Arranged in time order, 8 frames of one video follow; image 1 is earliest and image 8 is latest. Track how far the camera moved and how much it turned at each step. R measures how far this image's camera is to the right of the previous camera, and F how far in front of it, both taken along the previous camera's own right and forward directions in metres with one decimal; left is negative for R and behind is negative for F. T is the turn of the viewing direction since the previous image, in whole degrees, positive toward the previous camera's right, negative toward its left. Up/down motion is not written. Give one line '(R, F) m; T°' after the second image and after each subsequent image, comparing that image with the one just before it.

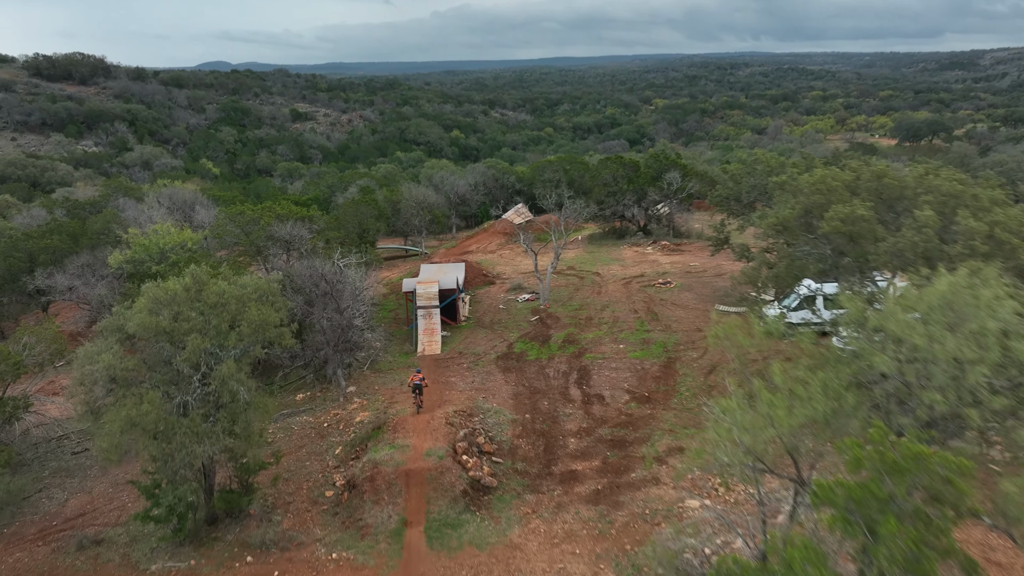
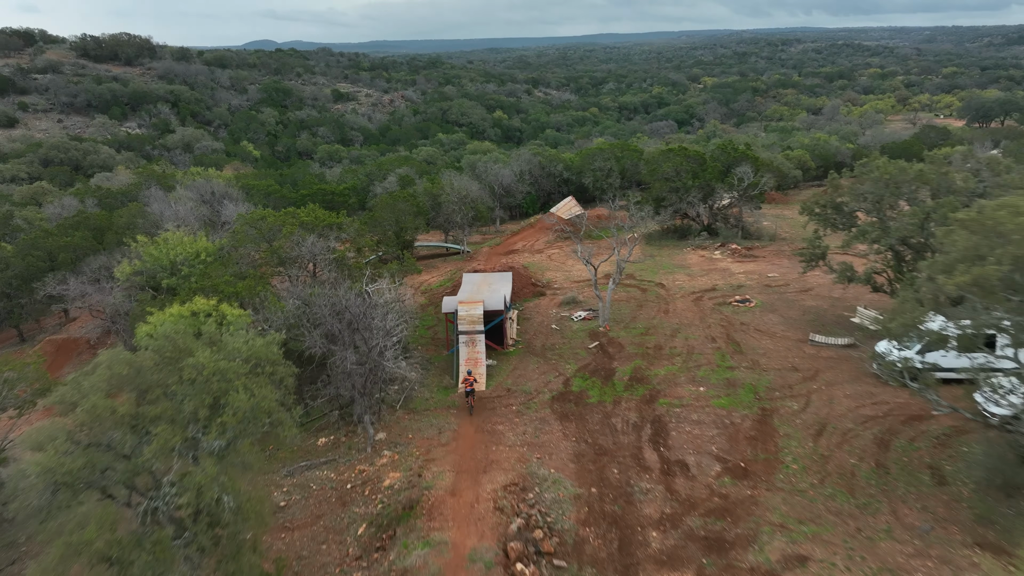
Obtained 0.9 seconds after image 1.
(-0.4, +2.6) m; -3°
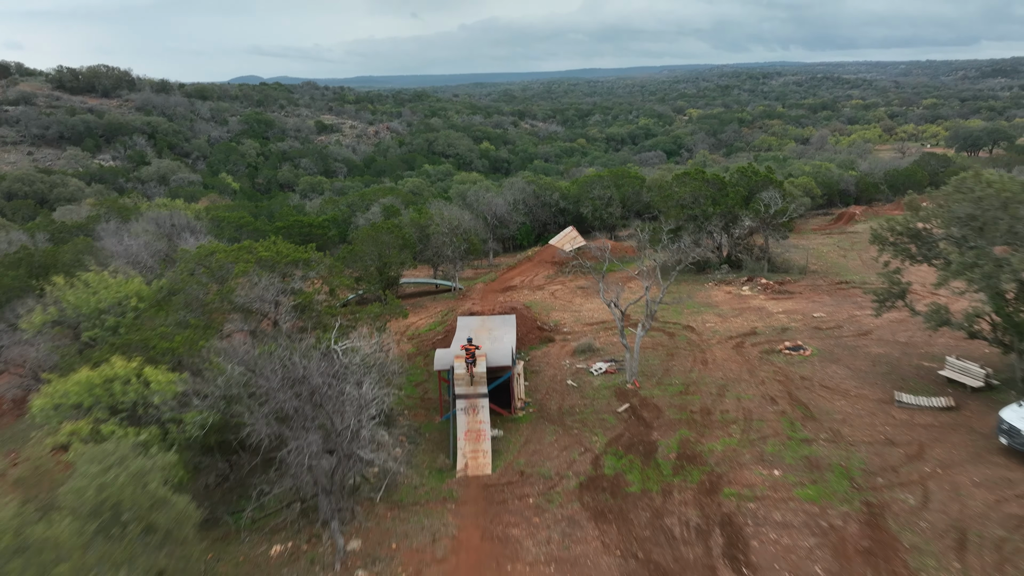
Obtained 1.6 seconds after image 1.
(-0.4, +3.2) m; +1°
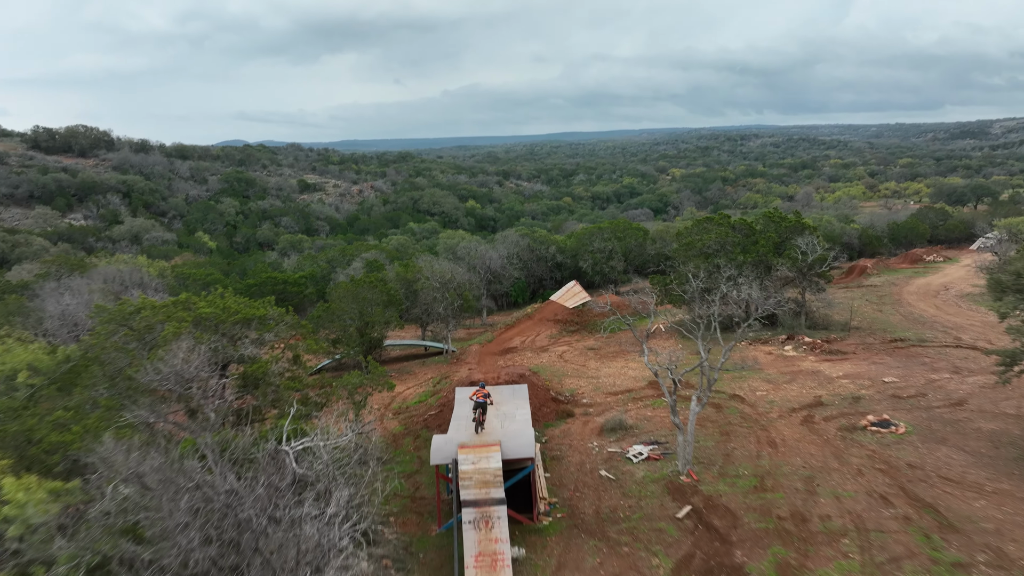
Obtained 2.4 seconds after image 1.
(-0.5, +3.2) m; +1°
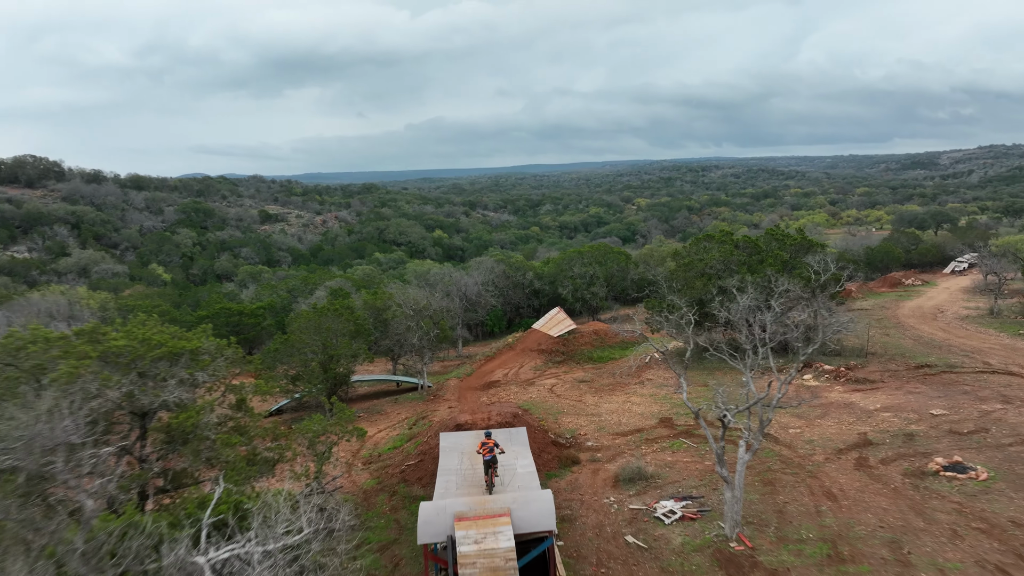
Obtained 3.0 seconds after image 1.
(-0.5, +2.3) m; +3°
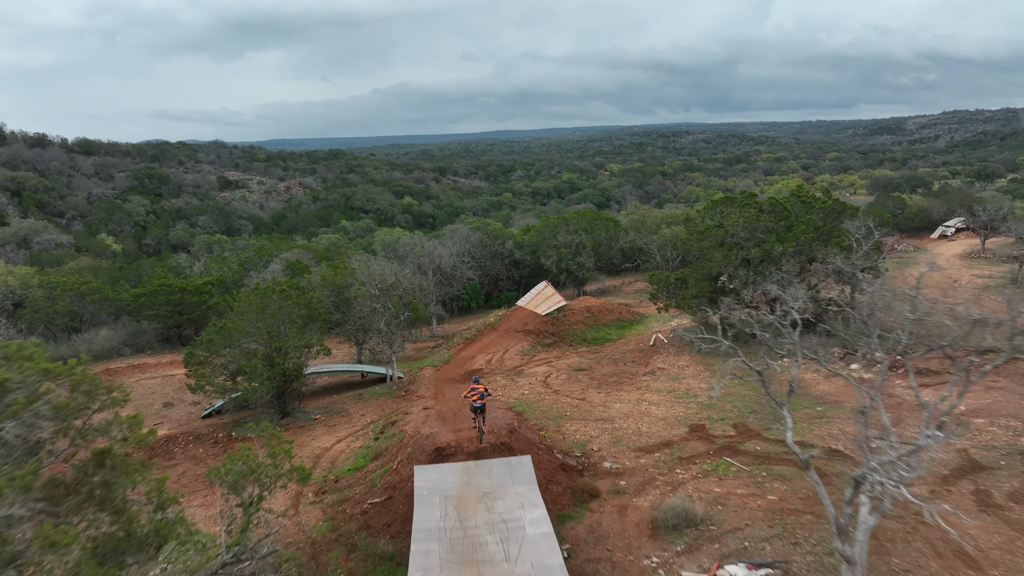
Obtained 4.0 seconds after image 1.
(-0.3, +3.2) m; +2°
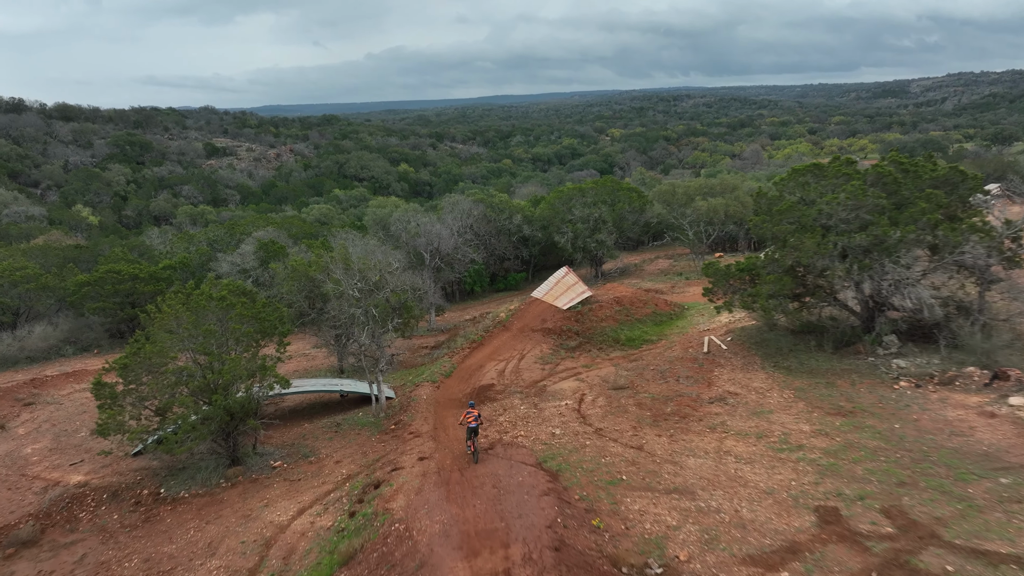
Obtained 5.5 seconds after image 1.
(-0.4, +4.1) m; 0°
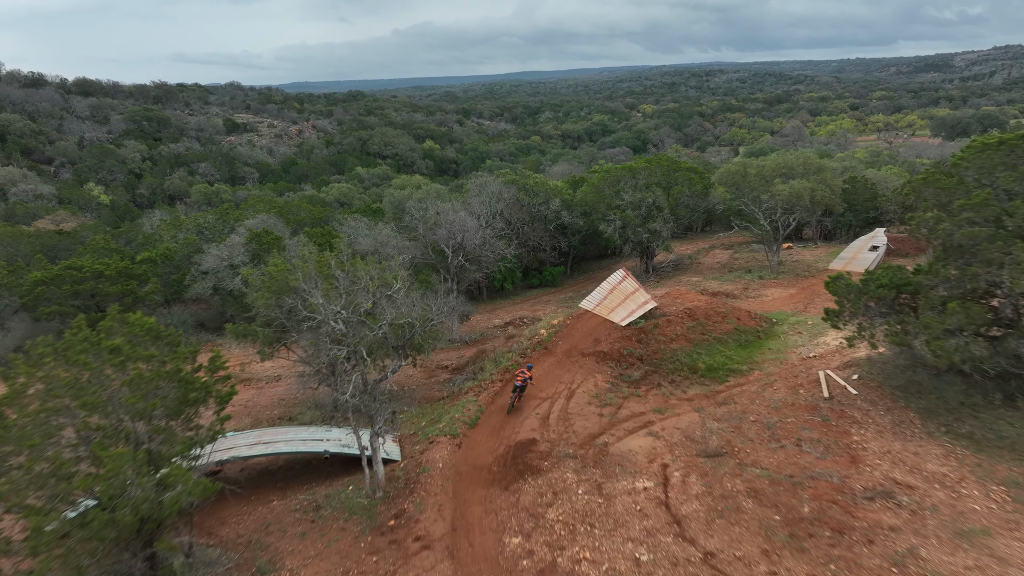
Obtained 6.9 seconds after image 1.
(-0.4, +4.1) m; -2°
